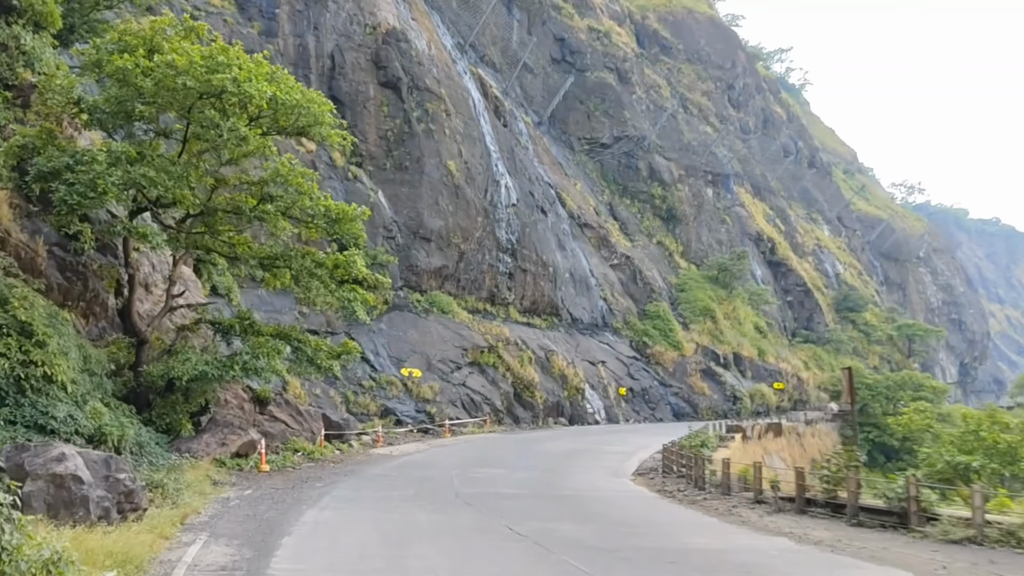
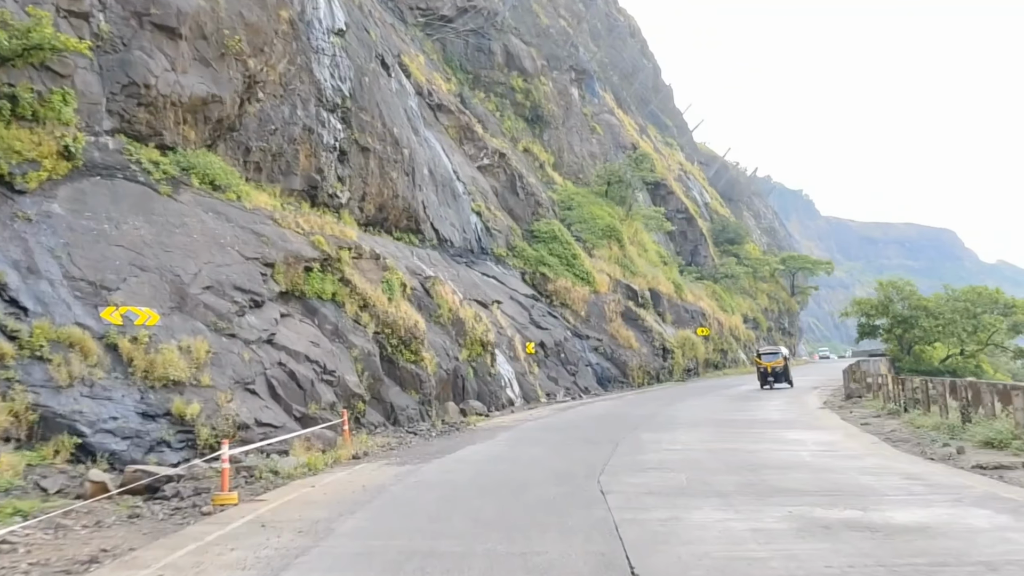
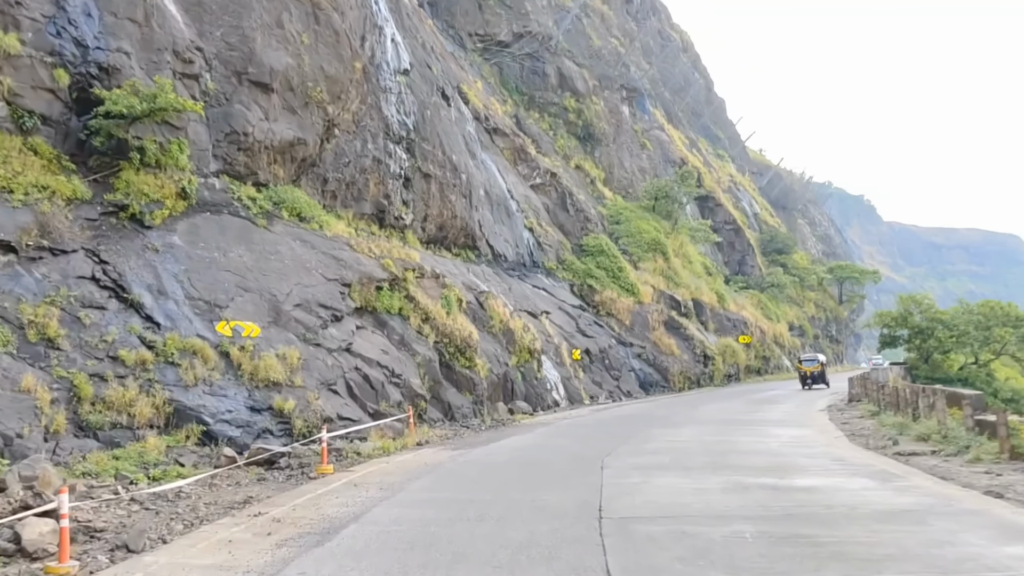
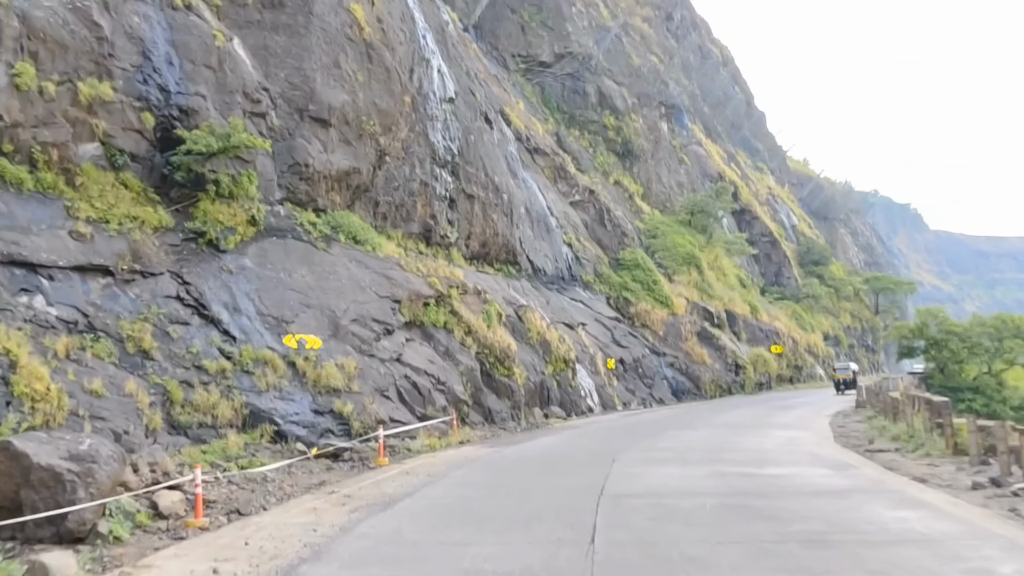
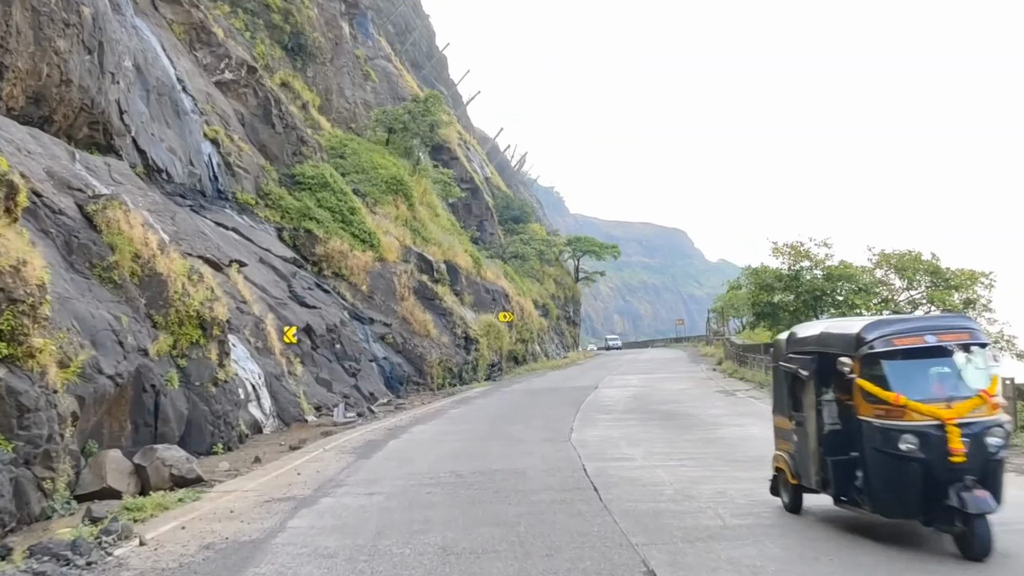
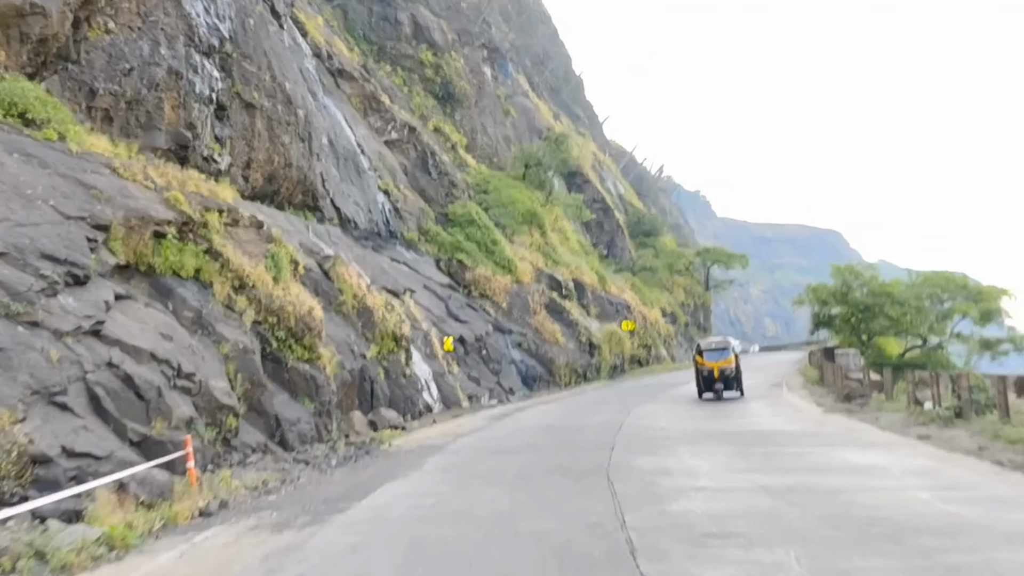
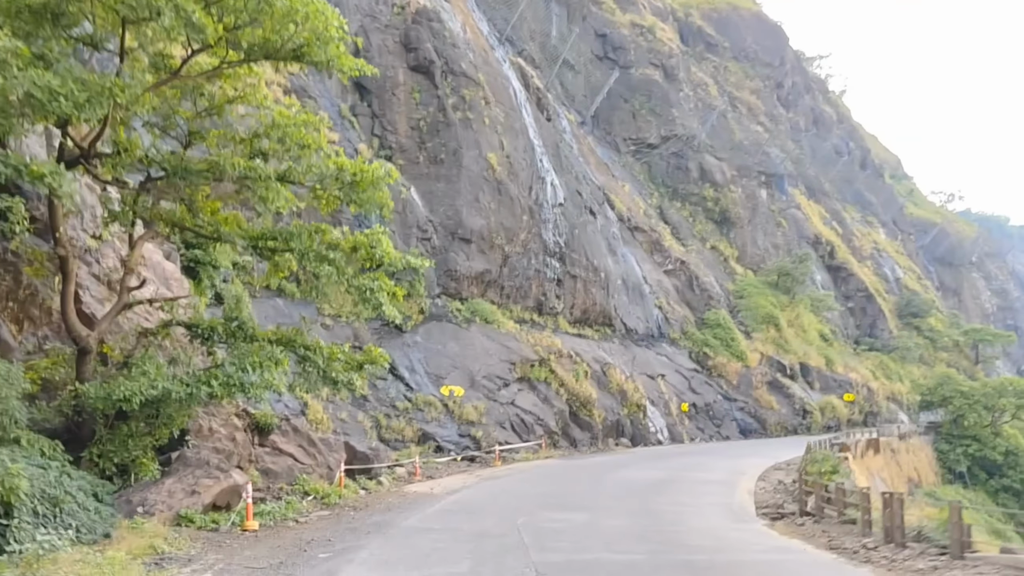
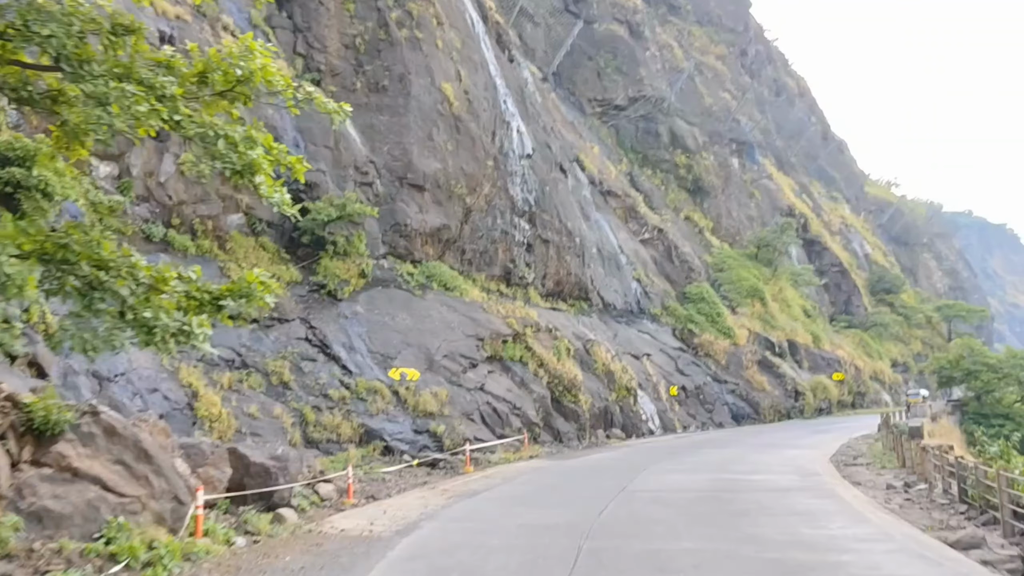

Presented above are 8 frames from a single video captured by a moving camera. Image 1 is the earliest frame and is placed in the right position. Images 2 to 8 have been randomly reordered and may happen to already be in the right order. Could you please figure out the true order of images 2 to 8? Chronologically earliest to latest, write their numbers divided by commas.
7, 8, 4, 3, 2, 6, 5
